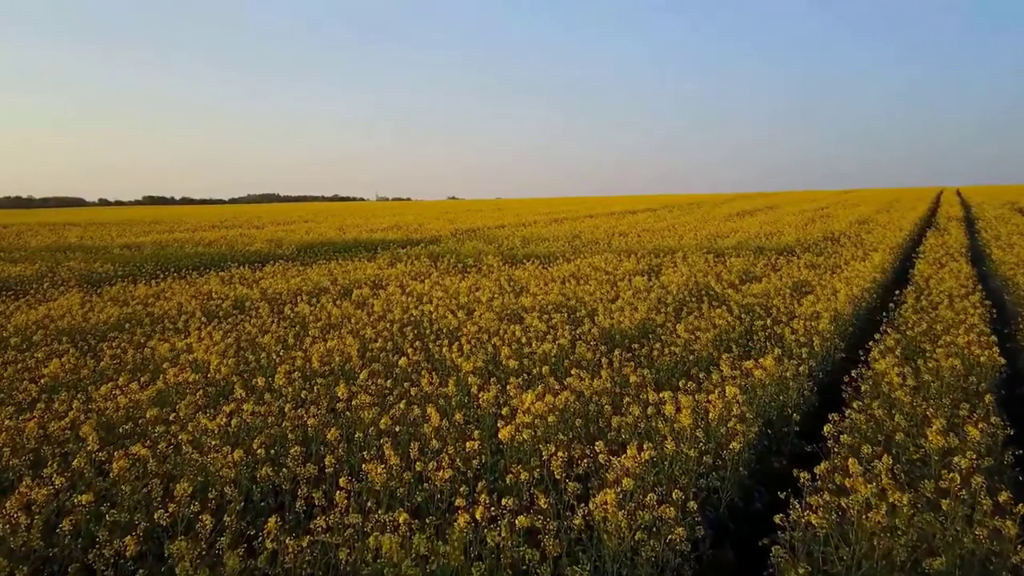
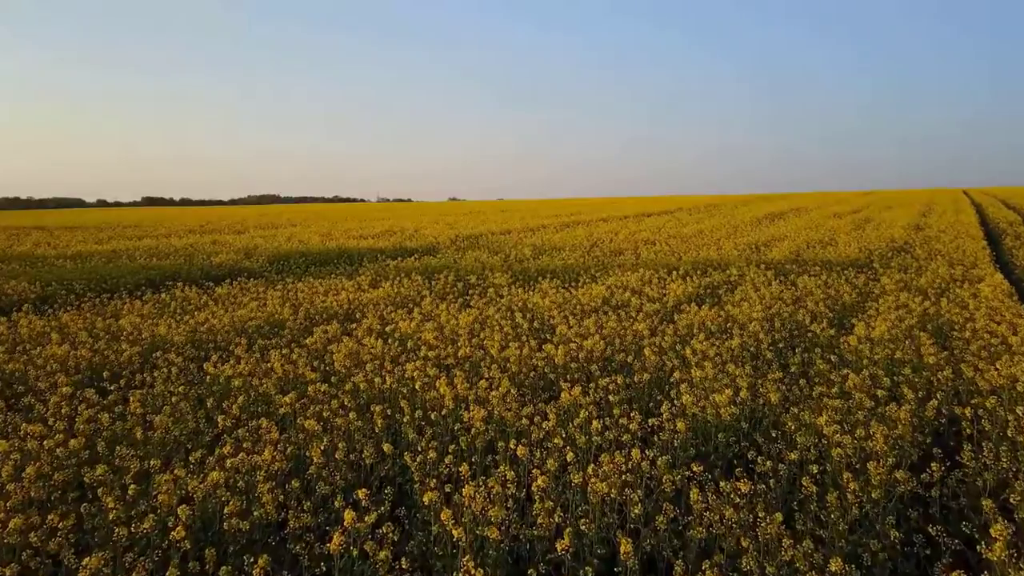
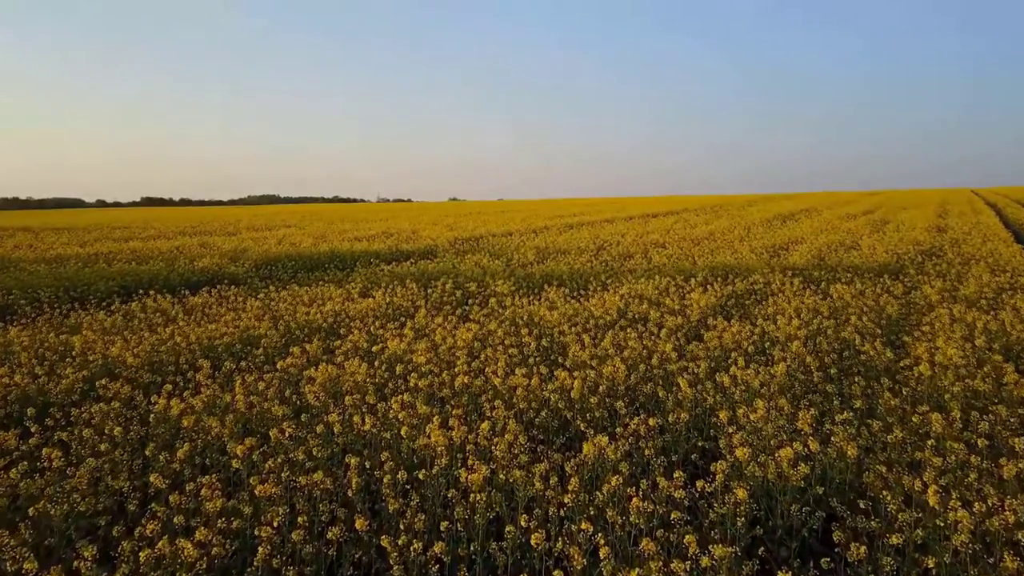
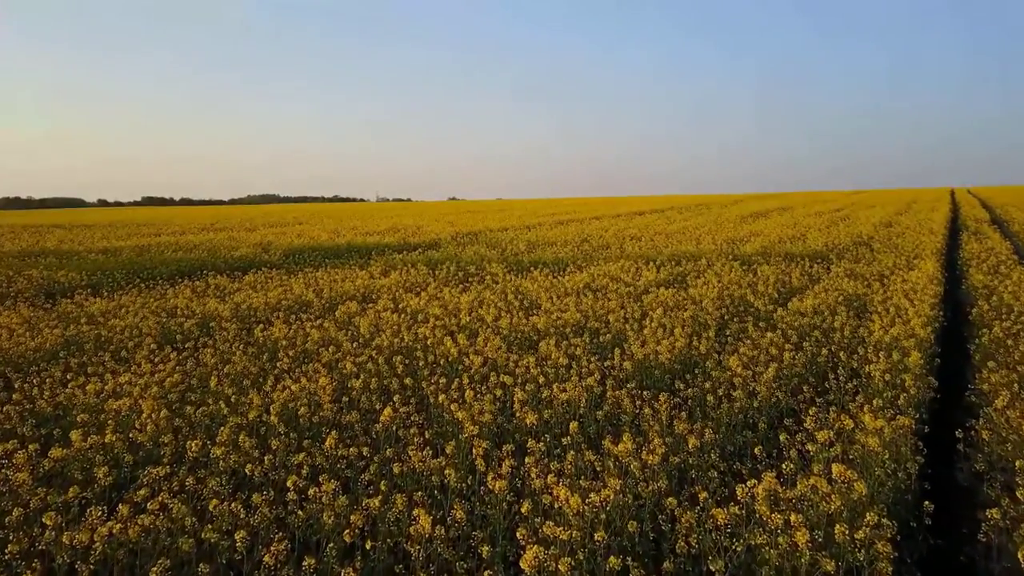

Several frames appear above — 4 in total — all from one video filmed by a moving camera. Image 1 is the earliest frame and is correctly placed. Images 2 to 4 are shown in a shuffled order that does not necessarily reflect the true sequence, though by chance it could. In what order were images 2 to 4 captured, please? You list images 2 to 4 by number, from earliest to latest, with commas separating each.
4, 2, 3
